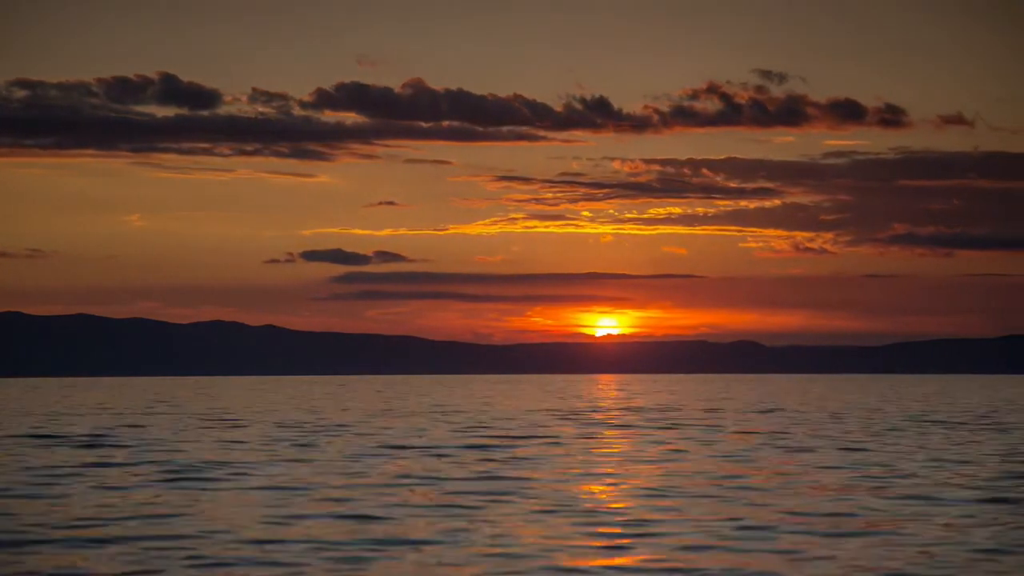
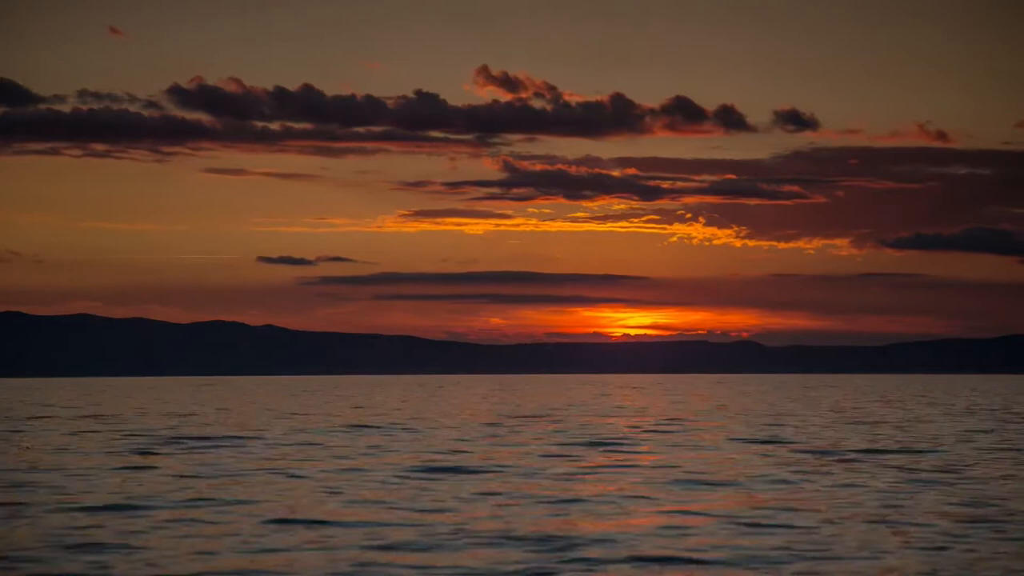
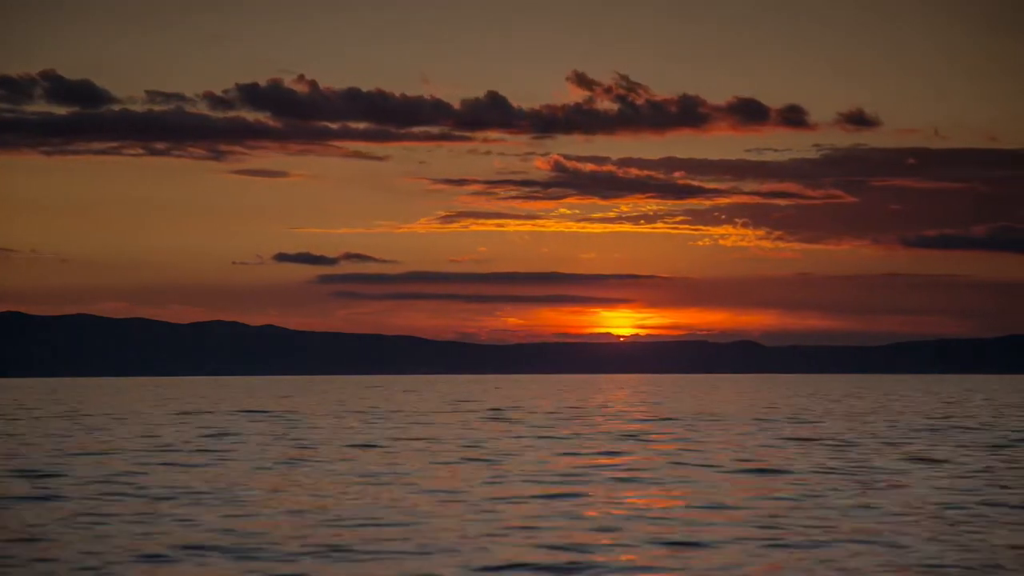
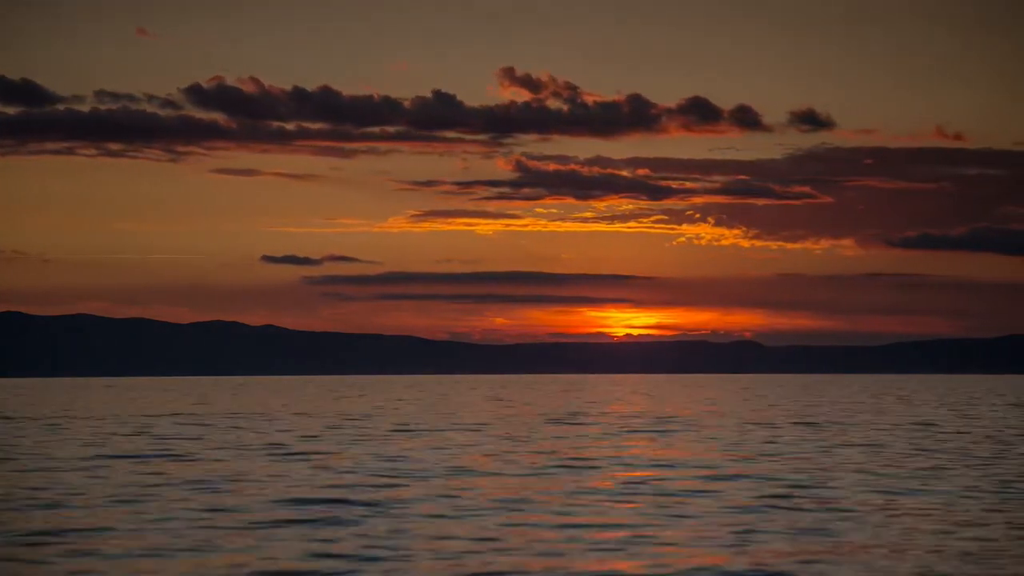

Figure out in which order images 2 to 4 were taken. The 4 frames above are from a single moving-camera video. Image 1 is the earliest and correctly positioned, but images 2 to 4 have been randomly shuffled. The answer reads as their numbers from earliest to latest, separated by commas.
3, 4, 2
